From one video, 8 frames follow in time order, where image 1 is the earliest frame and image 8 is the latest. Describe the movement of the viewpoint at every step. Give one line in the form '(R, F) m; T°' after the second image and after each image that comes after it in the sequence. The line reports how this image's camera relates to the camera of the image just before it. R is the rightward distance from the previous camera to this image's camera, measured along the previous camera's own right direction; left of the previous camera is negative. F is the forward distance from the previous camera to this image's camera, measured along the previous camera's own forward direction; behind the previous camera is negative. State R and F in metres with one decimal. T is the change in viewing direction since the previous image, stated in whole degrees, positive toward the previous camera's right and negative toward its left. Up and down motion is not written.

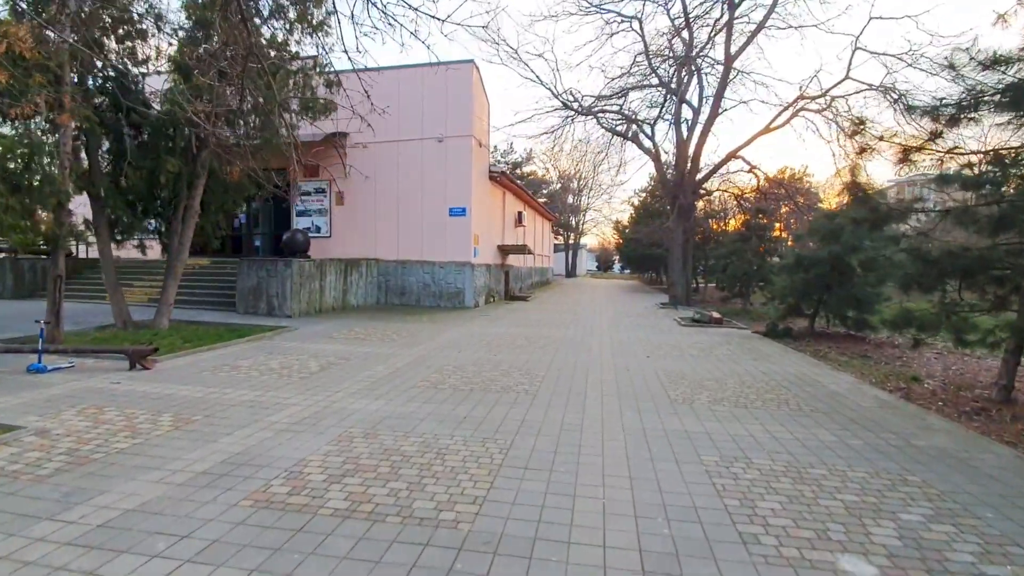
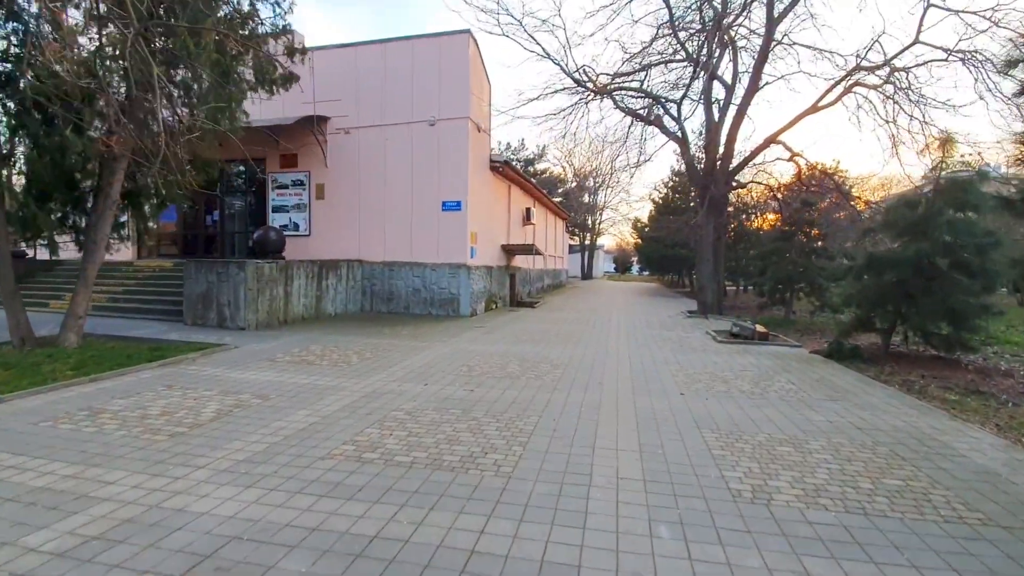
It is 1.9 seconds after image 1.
(+0.4, +2.4) m; -2°
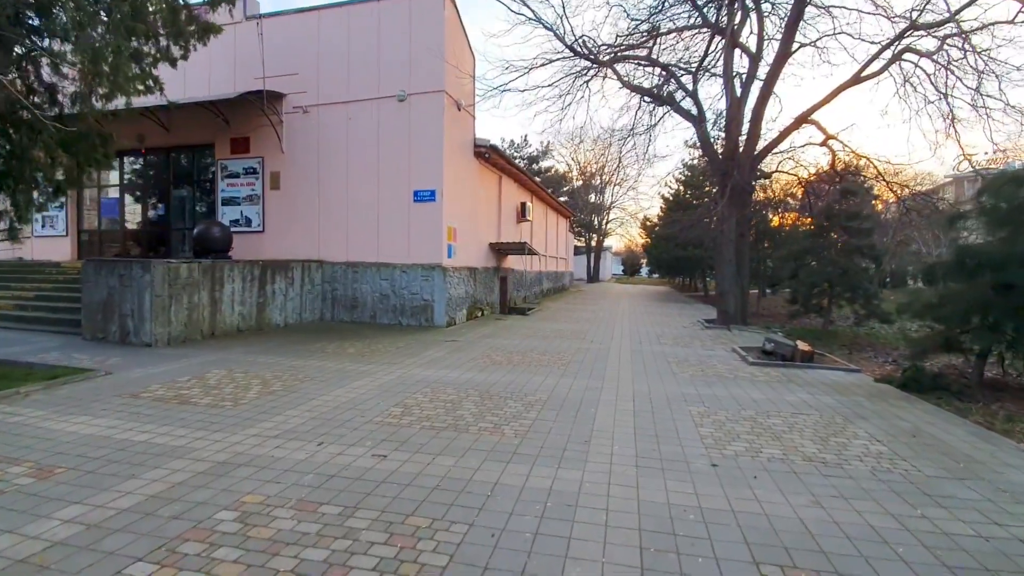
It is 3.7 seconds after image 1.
(+0.6, +2.3) m; -1°
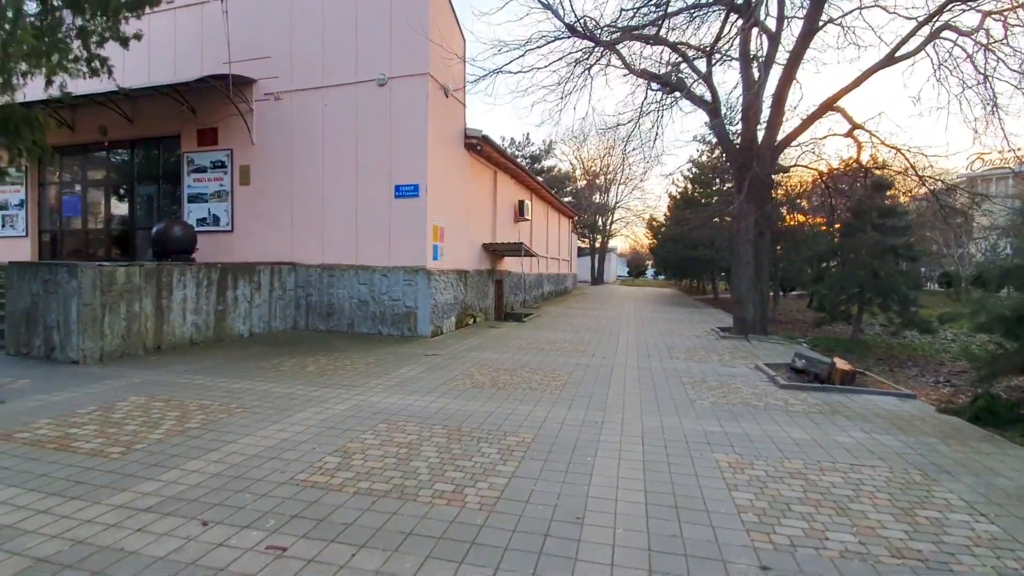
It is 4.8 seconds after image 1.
(+0.3, +1.3) m; -1°
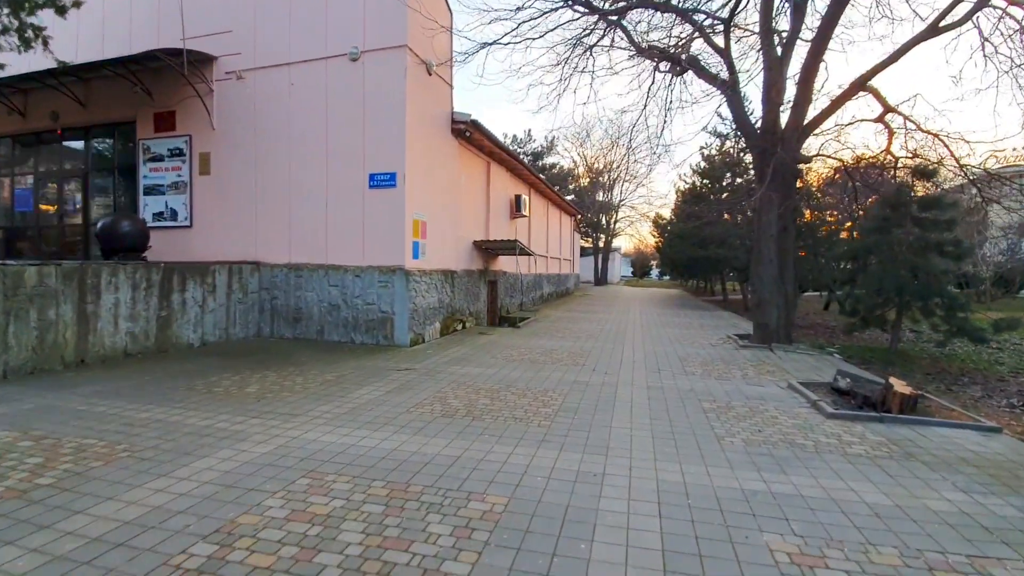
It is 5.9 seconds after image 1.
(+0.3, +1.3) m; 0°
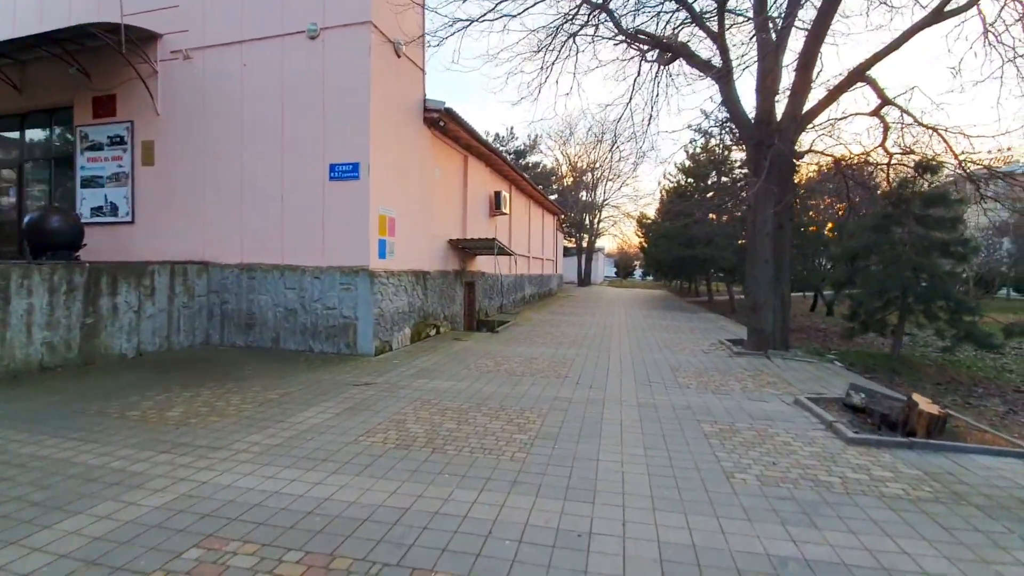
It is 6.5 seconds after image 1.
(+0.1, +0.9) m; +2°
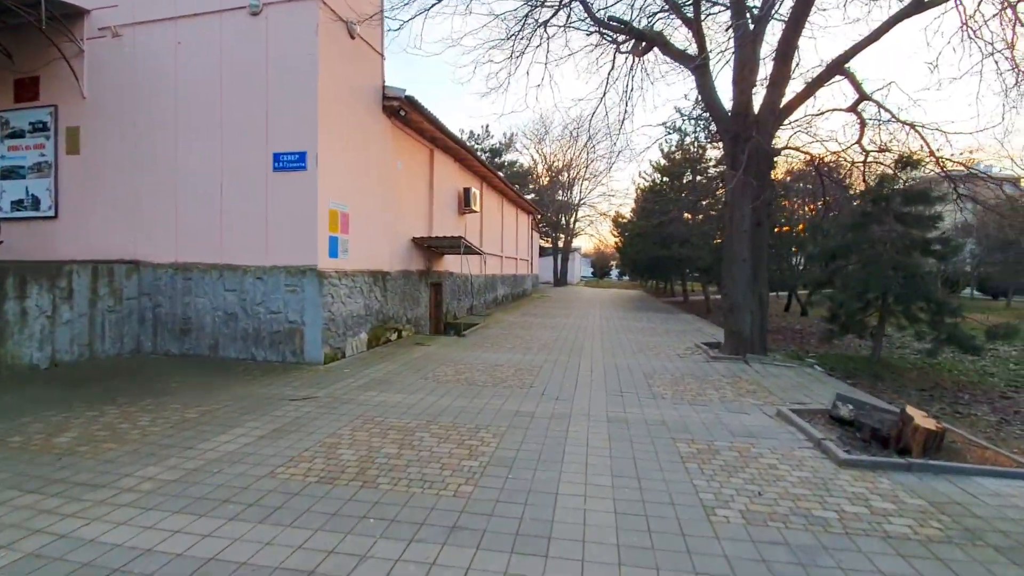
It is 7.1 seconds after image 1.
(+0.2, +0.7) m; +2°
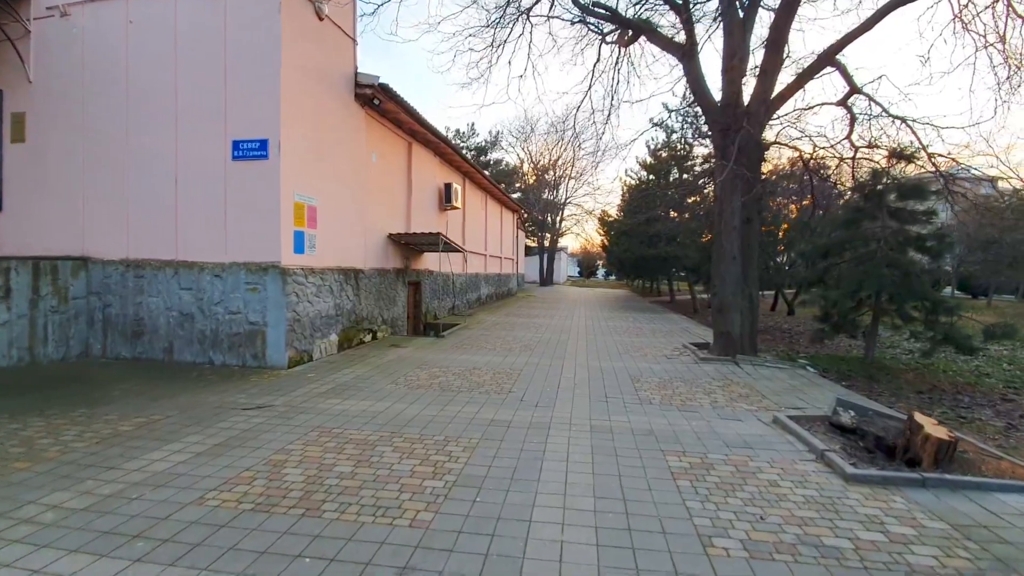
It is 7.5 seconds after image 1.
(+0.1, +0.5) m; +1°
